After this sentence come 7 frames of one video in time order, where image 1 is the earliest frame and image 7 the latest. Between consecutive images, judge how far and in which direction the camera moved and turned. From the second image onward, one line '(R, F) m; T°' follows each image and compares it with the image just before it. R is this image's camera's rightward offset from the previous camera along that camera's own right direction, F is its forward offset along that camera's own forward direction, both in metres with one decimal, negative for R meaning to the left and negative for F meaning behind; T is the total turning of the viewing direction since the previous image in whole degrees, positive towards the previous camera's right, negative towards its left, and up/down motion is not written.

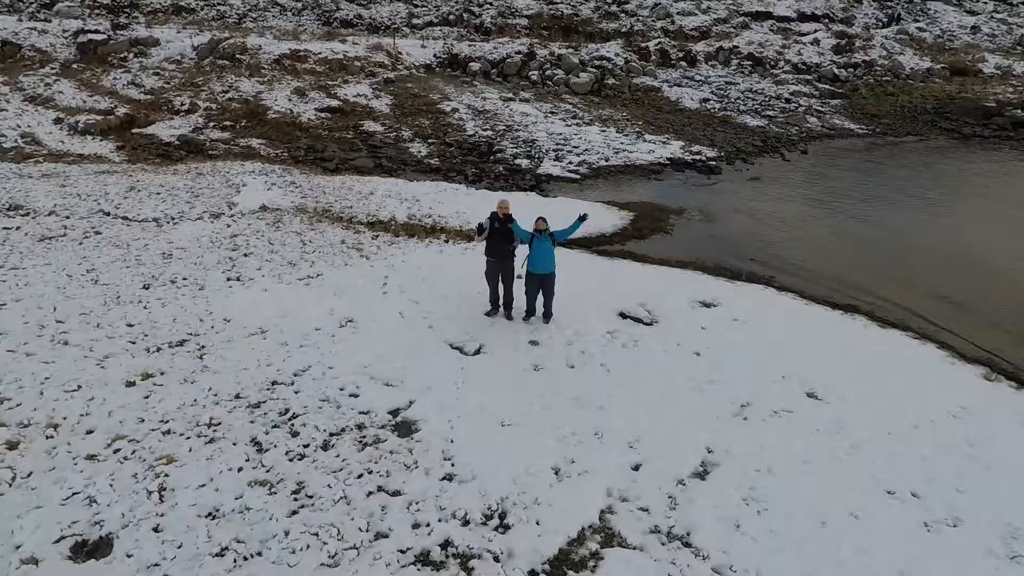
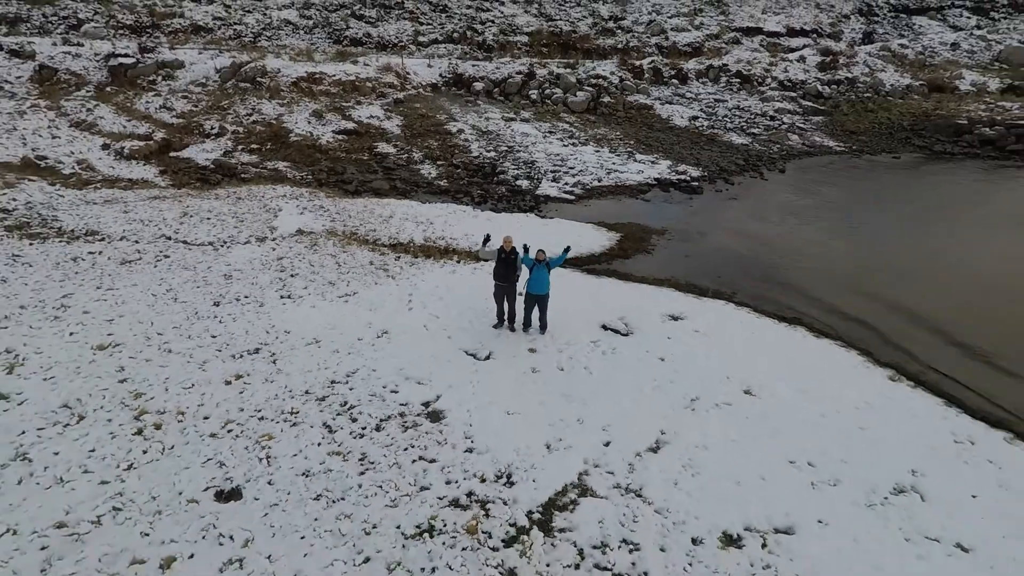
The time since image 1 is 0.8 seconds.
(0.0, -1.3) m; 0°
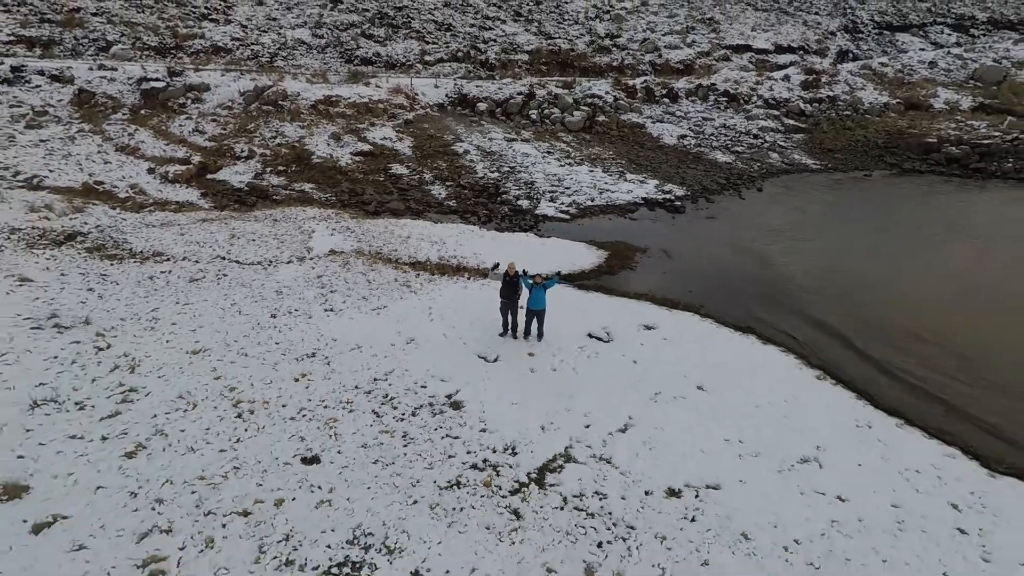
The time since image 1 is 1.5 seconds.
(0.0, -1.6) m; 0°
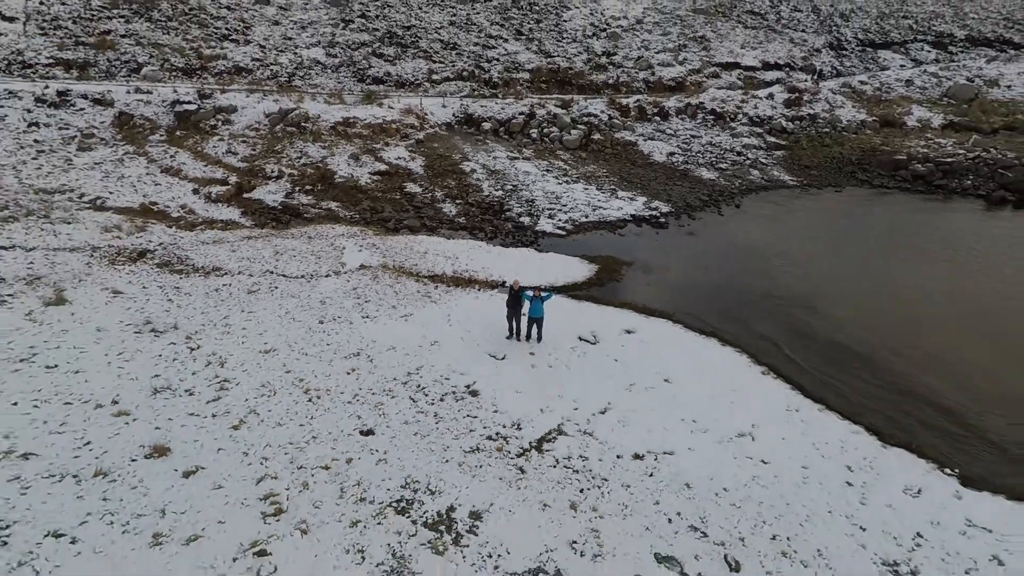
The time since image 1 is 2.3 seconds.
(-0.1, -1.9) m; 0°
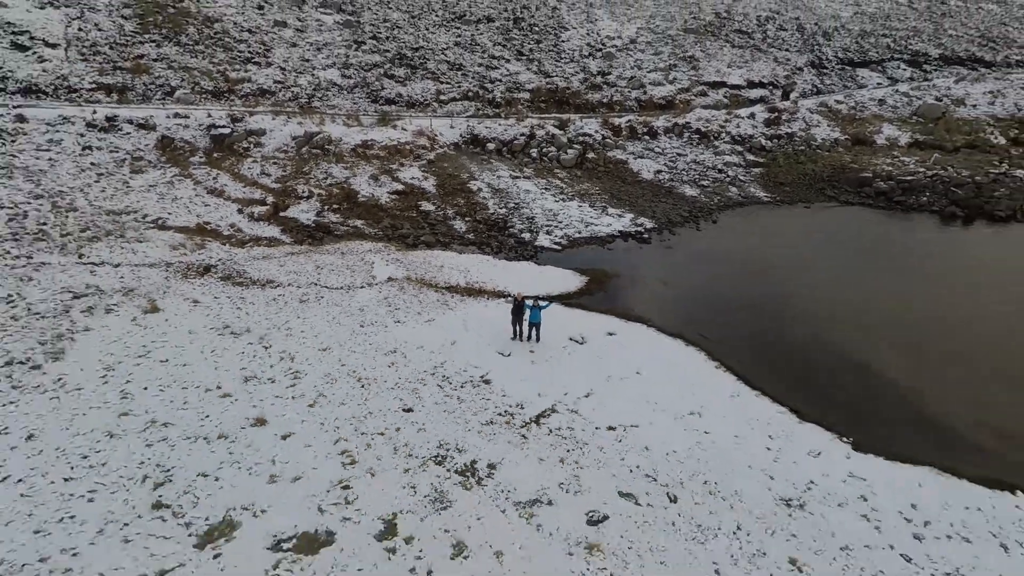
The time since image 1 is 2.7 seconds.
(-0.1, -2.5) m; 0°
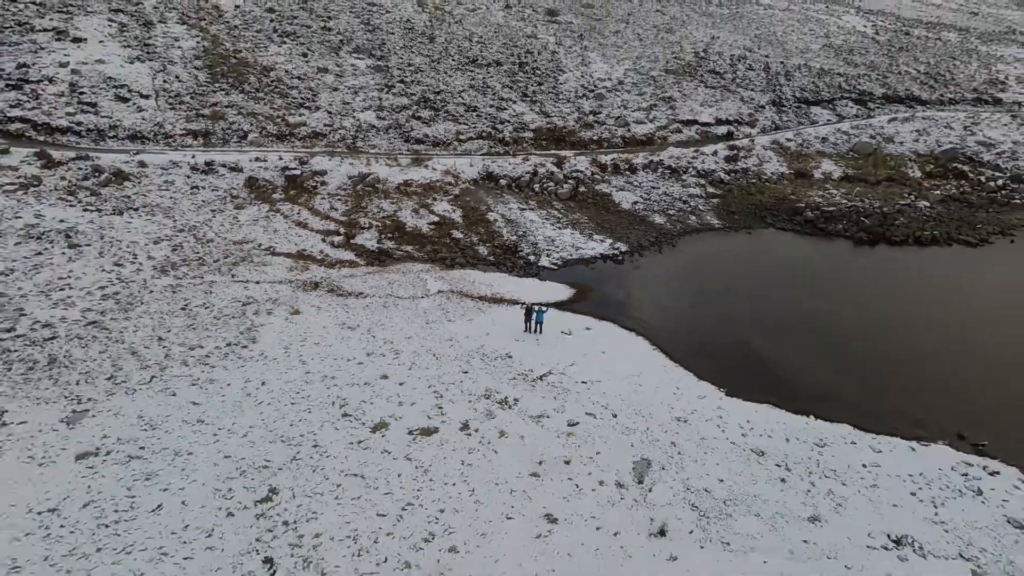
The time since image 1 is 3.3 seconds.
(-0.4, -7.1) m; 0°
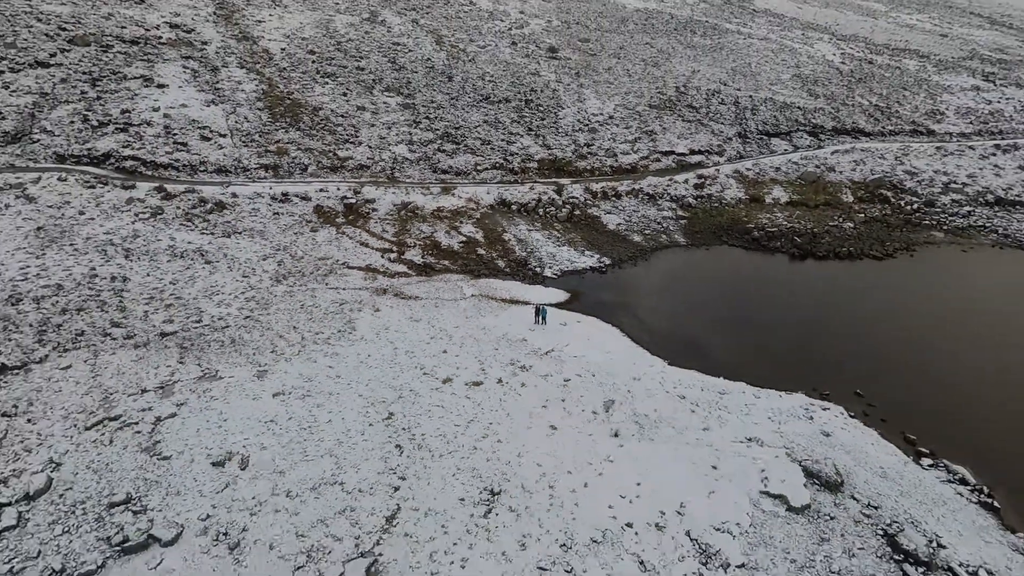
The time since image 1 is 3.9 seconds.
(-0.7, -8.8) m; 0°
